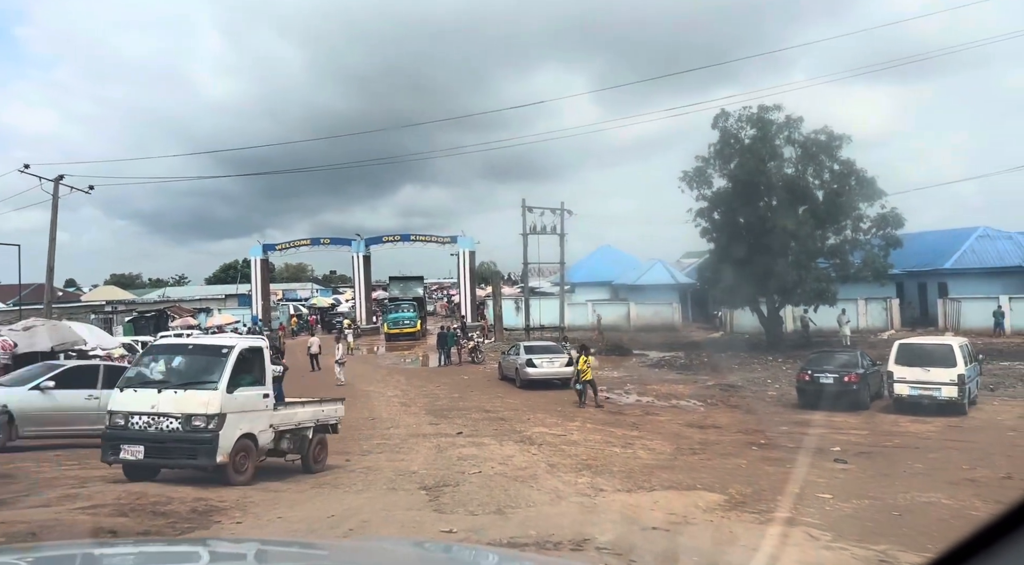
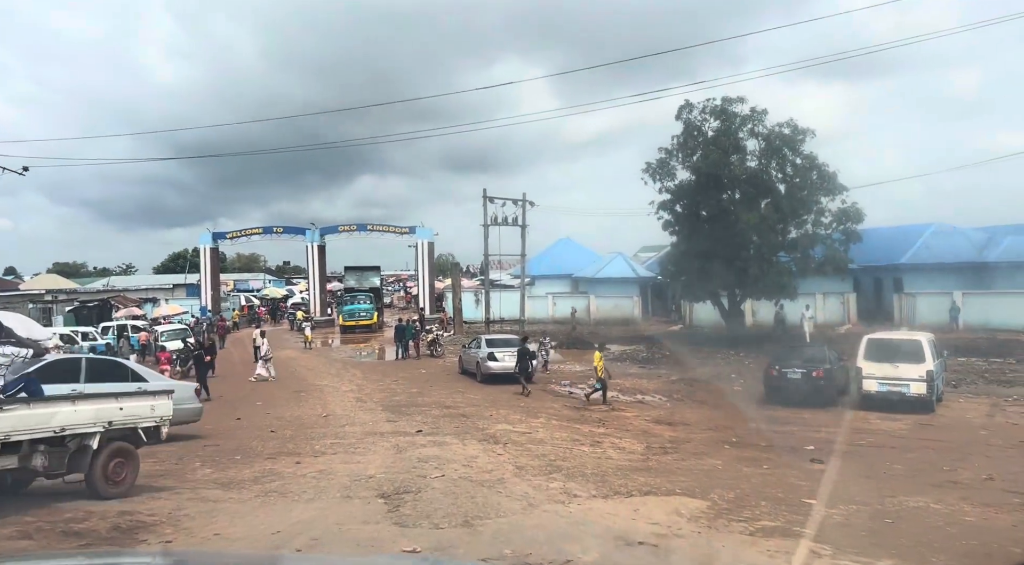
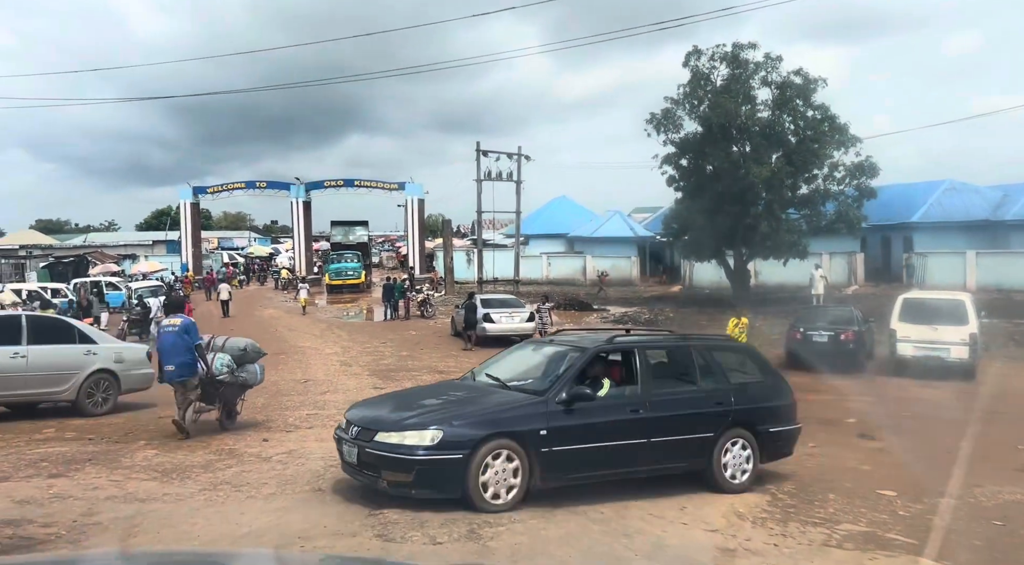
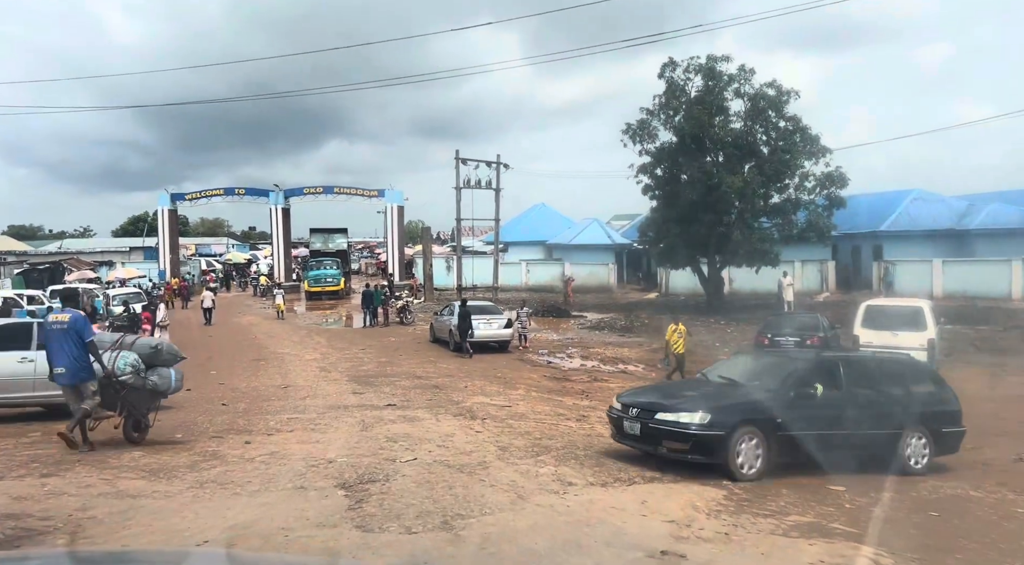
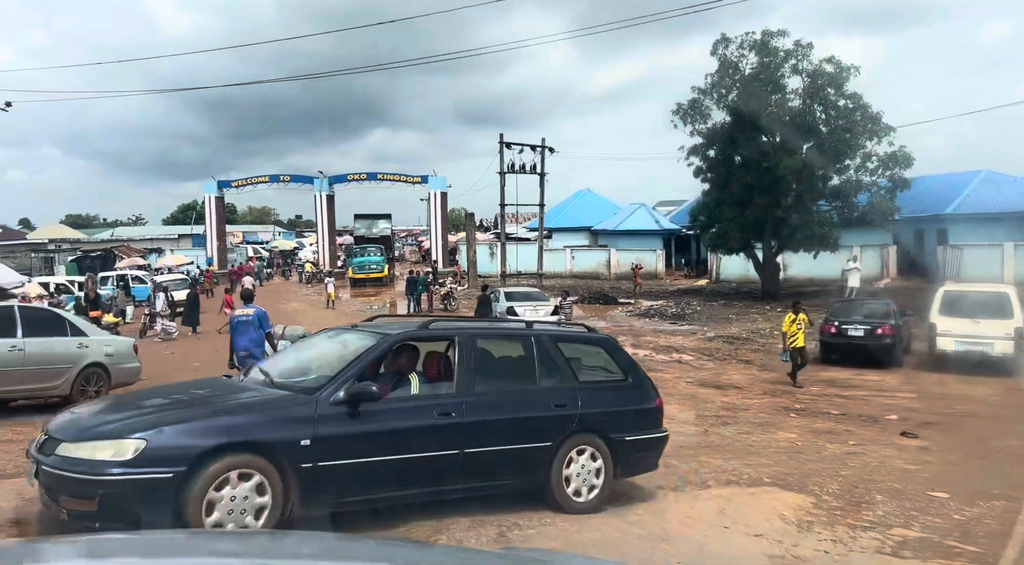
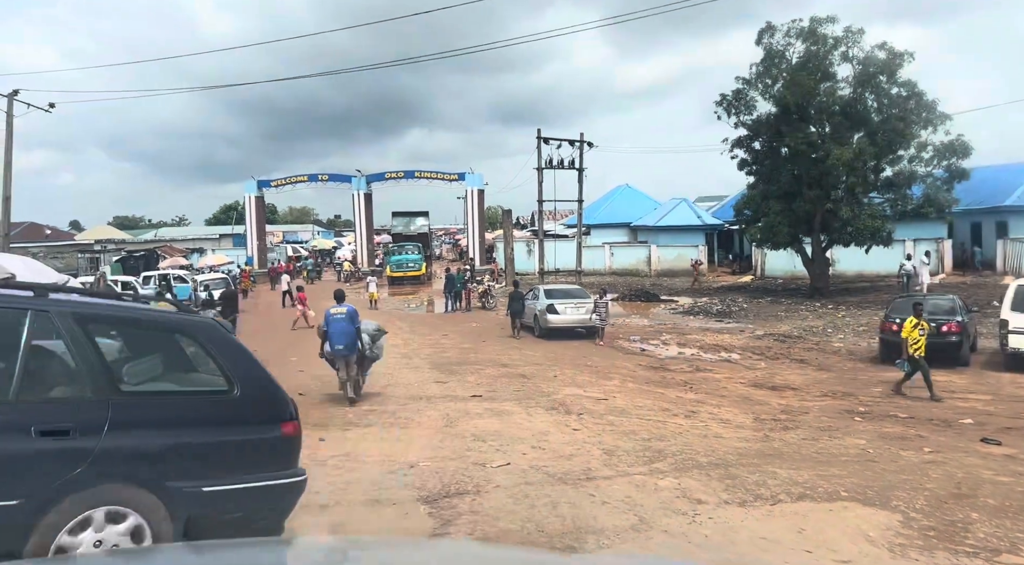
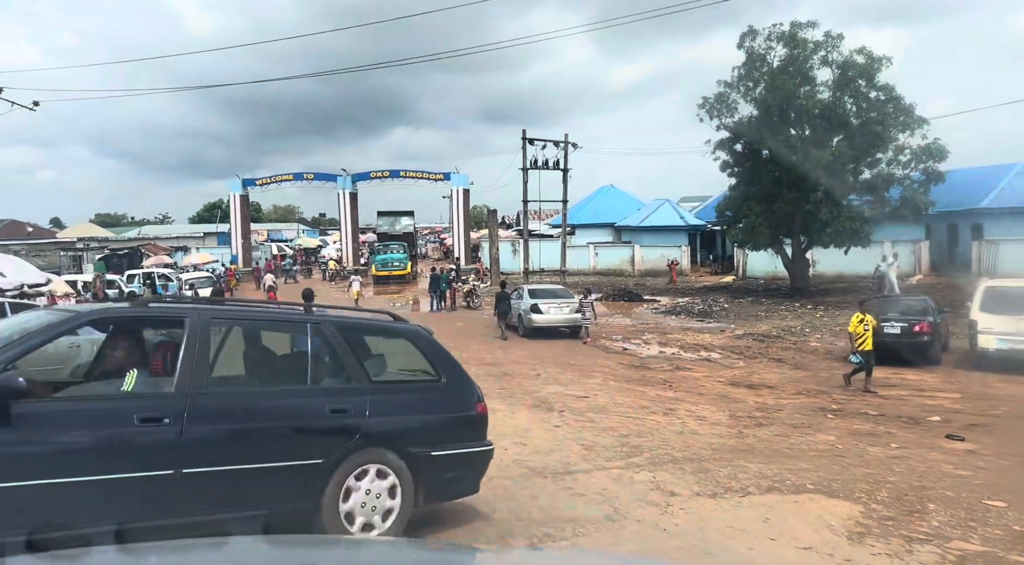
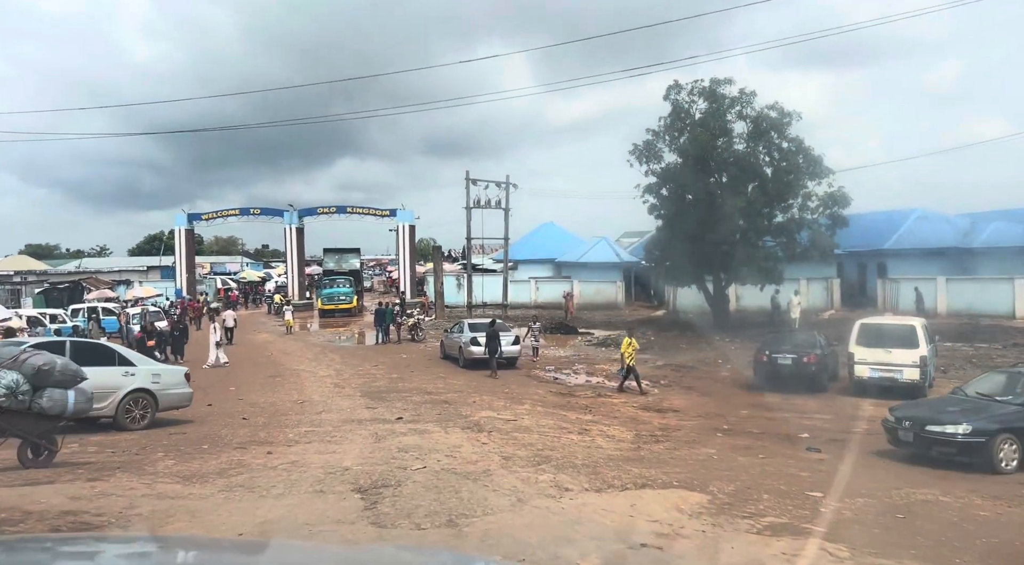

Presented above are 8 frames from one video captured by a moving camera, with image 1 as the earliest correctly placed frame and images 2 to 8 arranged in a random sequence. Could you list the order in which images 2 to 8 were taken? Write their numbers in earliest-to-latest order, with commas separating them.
2, 8, 4, 3, 5, 7, 6
